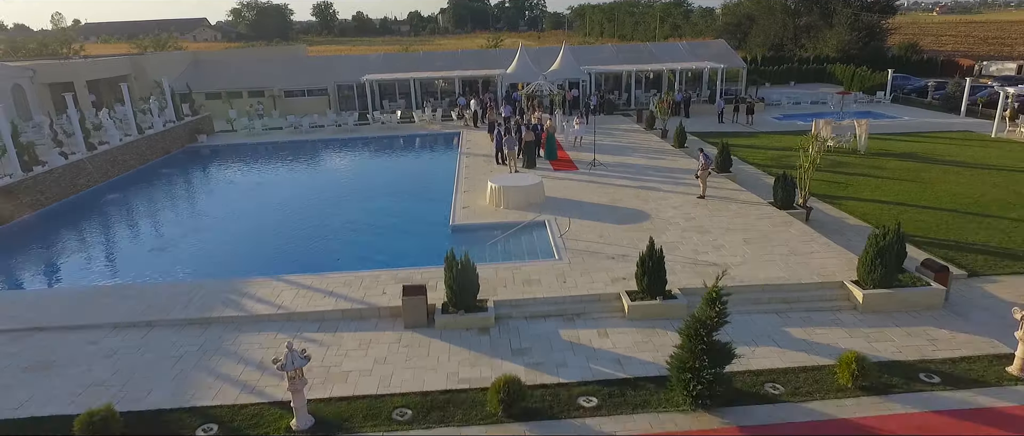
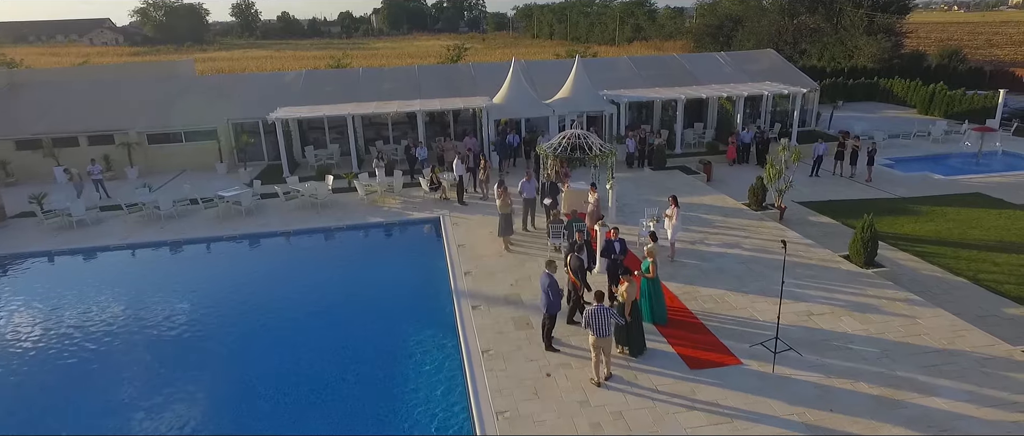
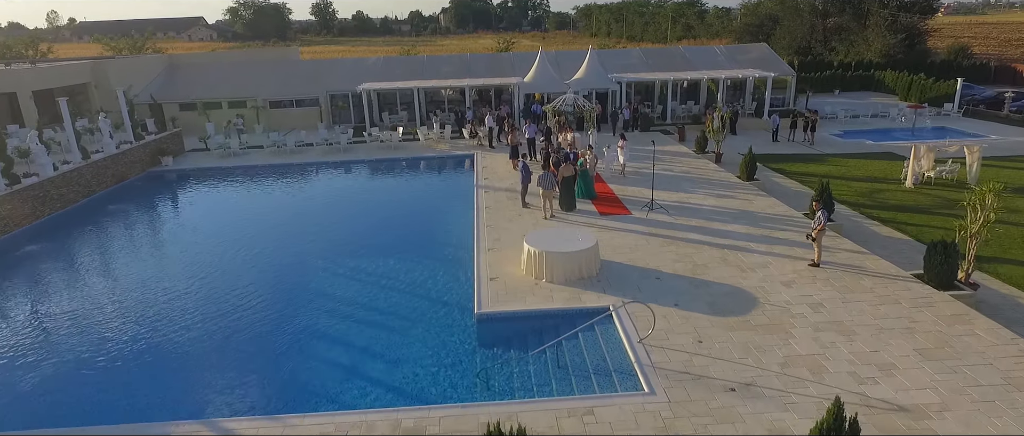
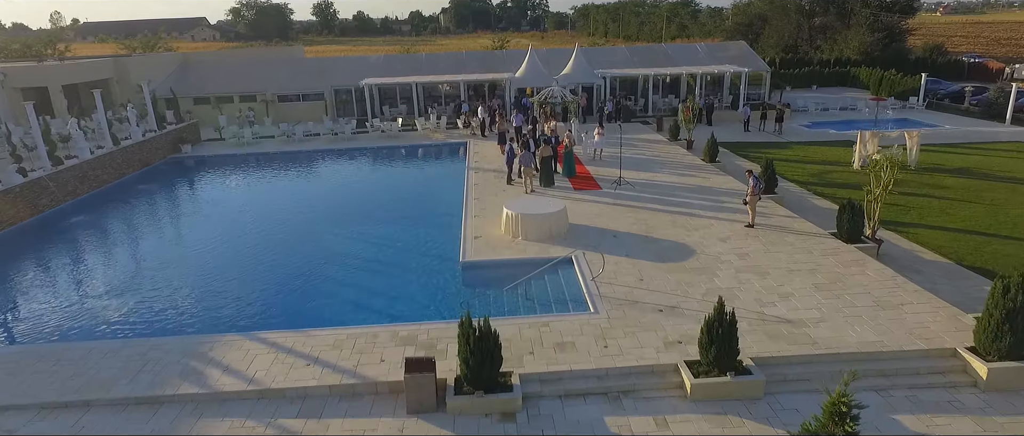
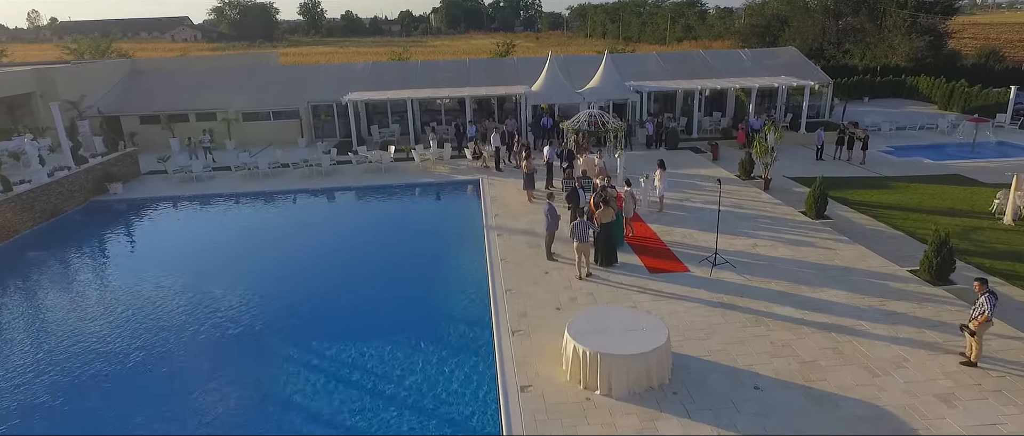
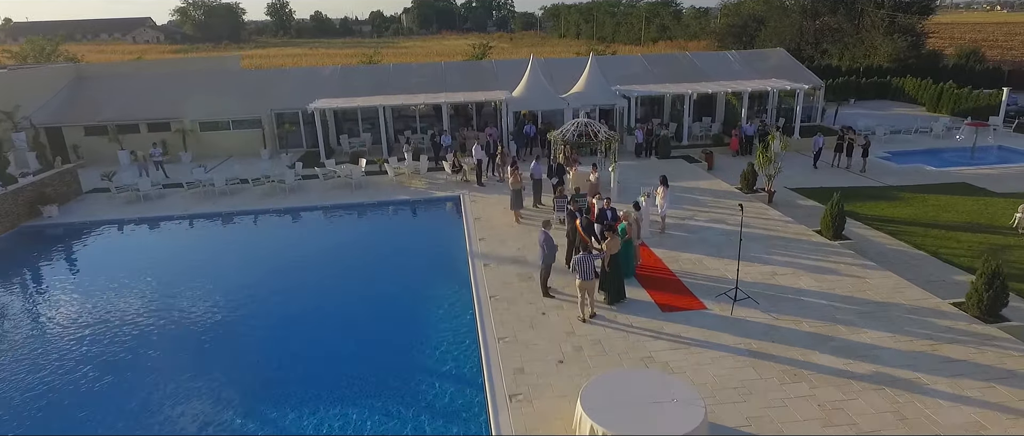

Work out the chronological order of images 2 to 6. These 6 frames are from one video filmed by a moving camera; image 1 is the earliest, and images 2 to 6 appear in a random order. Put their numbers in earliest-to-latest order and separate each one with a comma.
4, 3, 5, 6, 2
